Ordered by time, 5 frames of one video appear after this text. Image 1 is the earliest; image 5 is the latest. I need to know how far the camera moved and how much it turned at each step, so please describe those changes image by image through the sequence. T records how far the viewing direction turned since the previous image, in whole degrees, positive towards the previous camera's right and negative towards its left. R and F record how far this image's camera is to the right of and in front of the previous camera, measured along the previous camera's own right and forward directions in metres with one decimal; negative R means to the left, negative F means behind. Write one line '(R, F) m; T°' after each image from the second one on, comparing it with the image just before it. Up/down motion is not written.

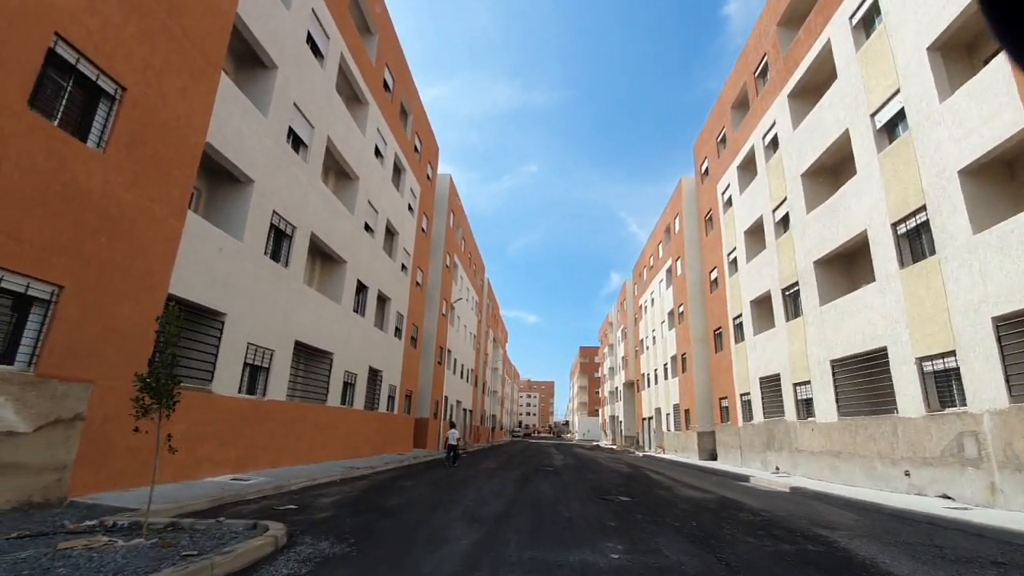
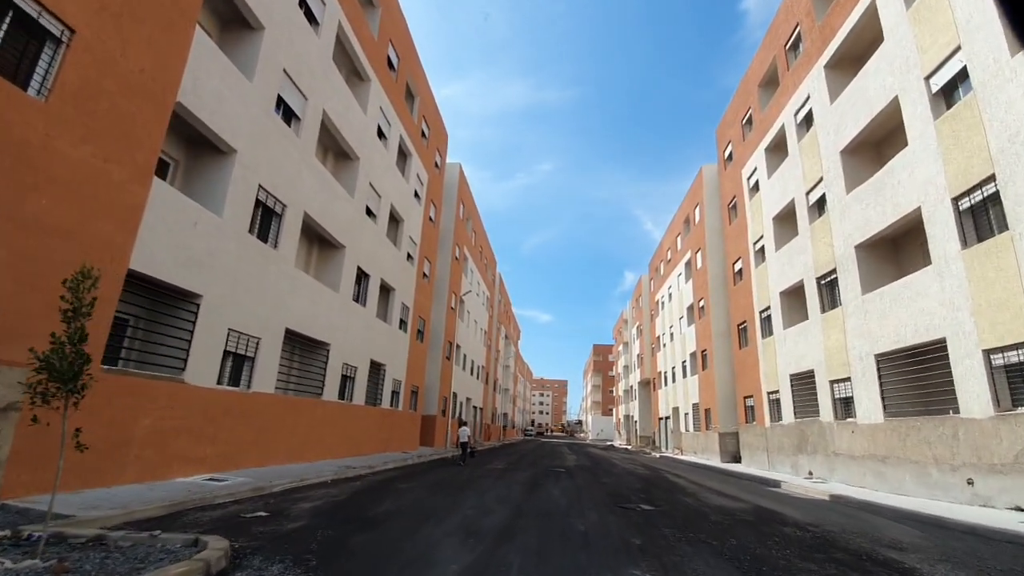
(+0.1, +2.5) m; -1°
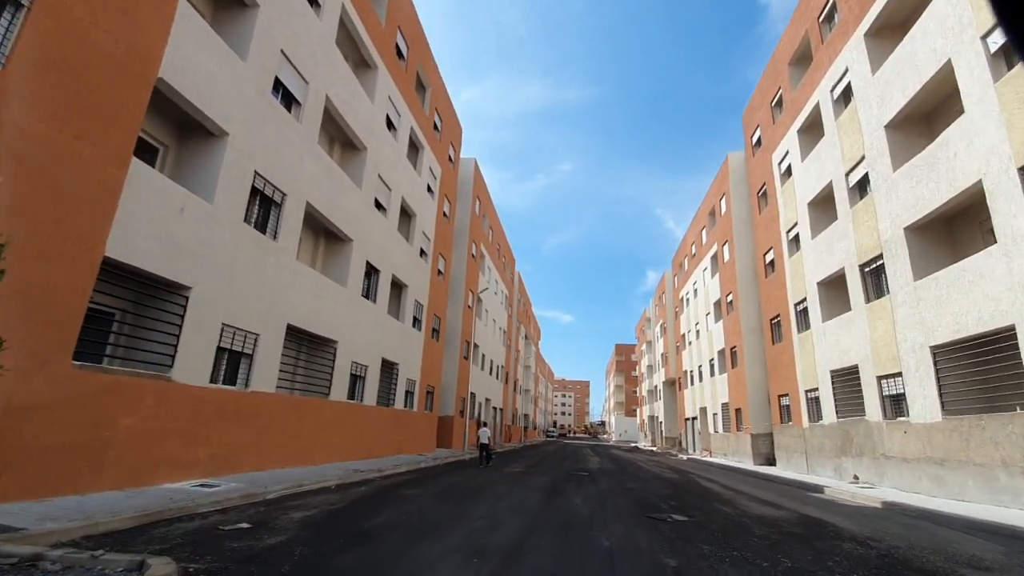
(+0.1, +2.0) m; -1°
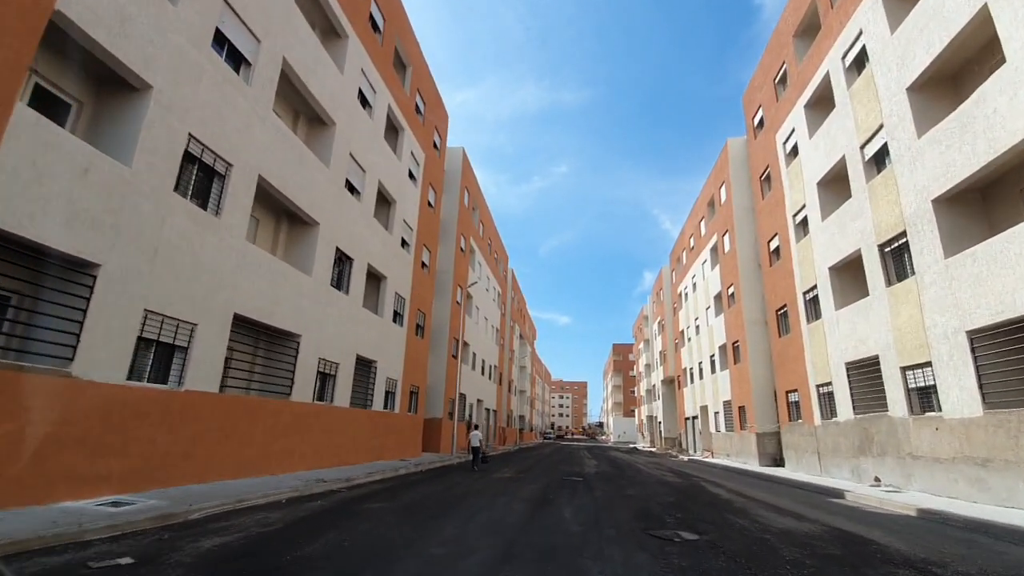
(+0.3, +2.6) m; 0°
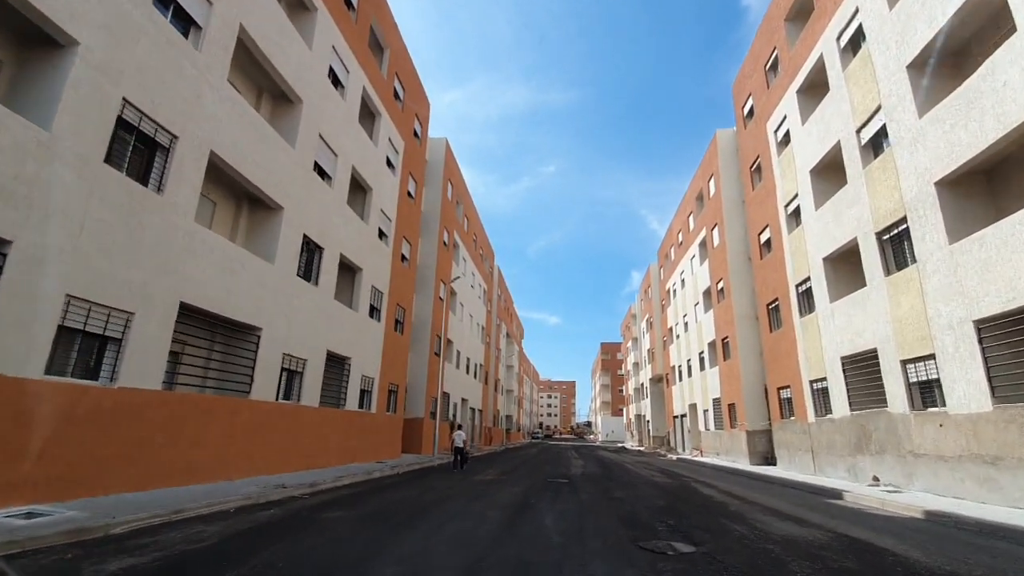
(+0.2, +1.5) m; +1°
